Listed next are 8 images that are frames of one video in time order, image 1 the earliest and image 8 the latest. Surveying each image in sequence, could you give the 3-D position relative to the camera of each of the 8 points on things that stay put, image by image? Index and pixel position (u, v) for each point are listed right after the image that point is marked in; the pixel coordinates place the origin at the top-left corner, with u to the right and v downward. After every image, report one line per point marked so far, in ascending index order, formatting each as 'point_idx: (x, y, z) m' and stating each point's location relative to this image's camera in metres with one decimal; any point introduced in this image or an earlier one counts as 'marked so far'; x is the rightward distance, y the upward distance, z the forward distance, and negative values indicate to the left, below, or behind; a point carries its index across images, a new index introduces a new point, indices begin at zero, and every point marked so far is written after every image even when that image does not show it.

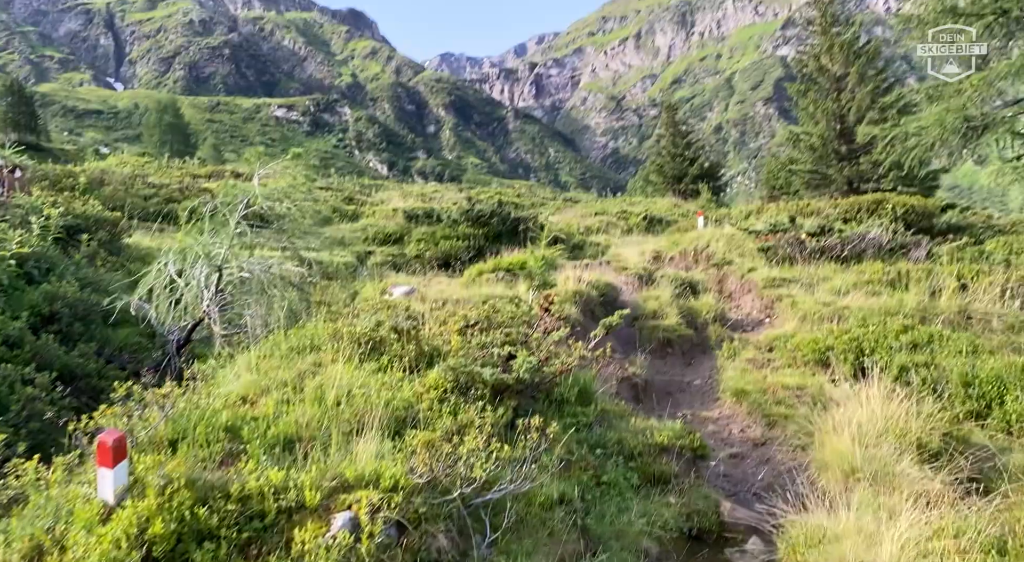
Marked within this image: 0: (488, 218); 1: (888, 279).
0: (-0.5, +1.4, +15.6) m
1: (+4.4, 0.0, +8.6) m
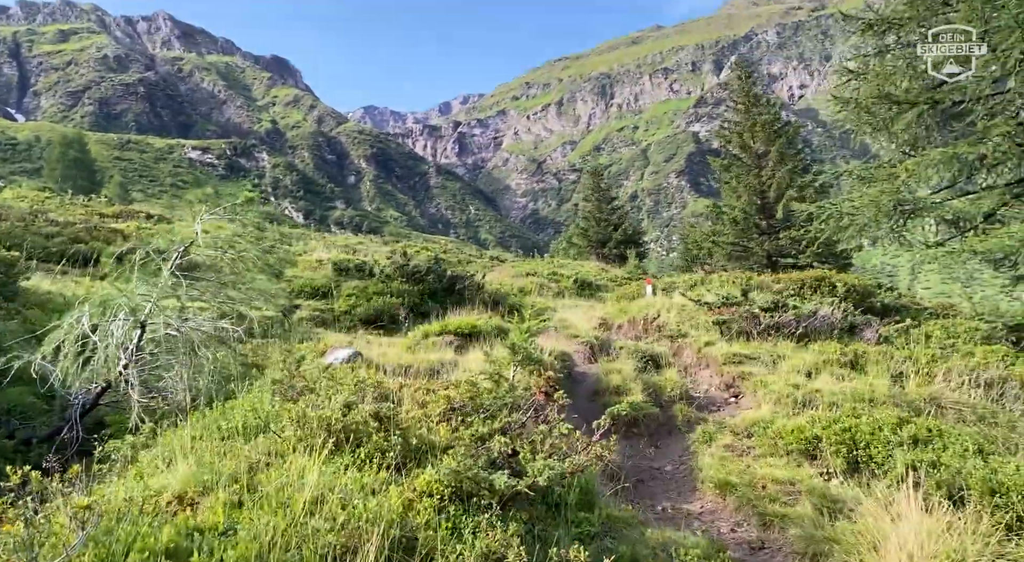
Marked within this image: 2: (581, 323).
0: (-1.8, +0.2, +15.0) m
1: (+3.8, -0.9, +8.5) m
2: (+1.0, -0.6, +10.7) m
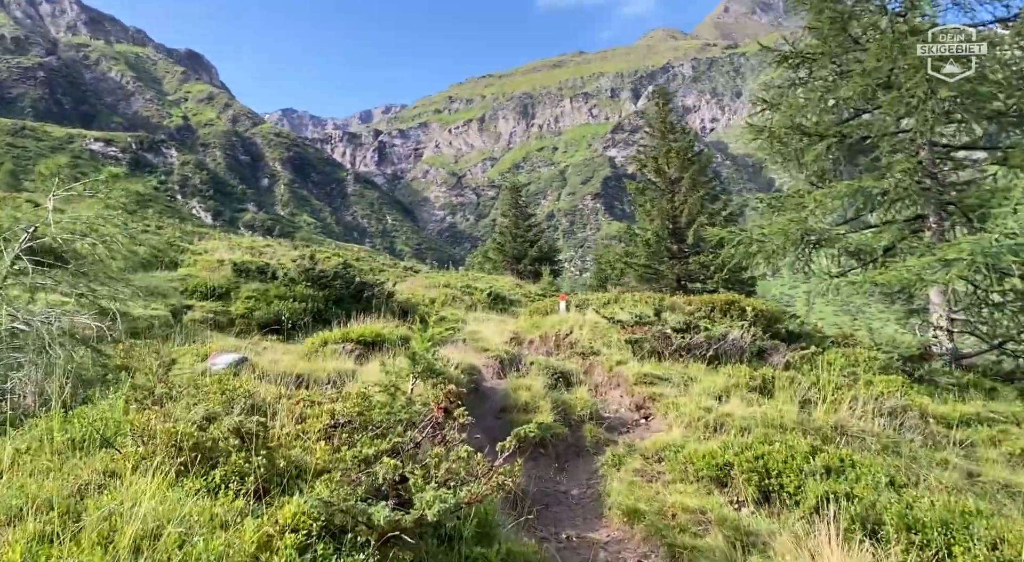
0: (-3.5, 0.0, +14.2) m
1: (+2.8, -1.2, +8.4) m
2: (-0.3, -0.8, +10.3) m
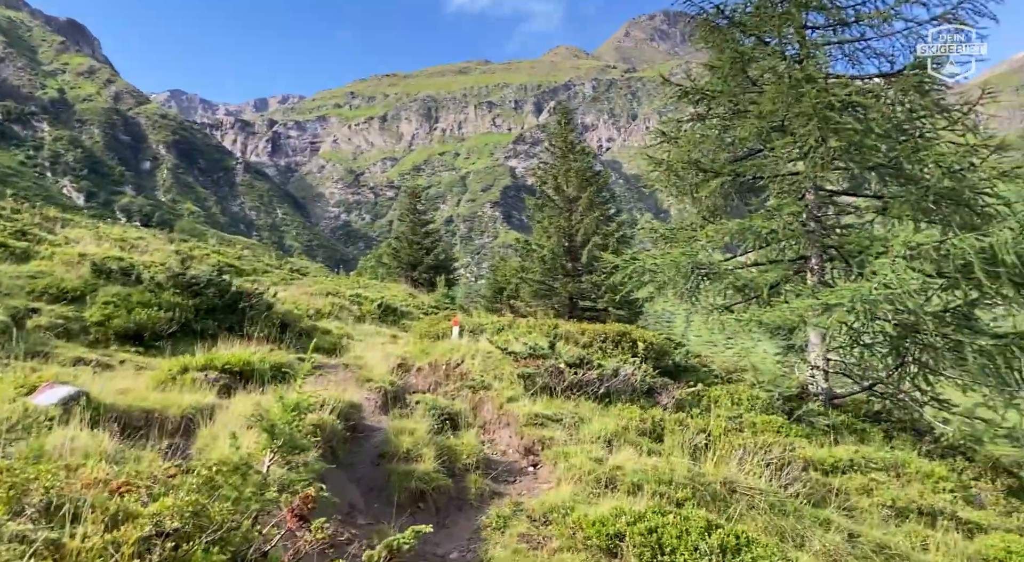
0: (-5.5, -0.1, +13.1) m
1: (+1.5, -1.7, +8.2) m
2: (-1.8, -1.1, +9.6) m
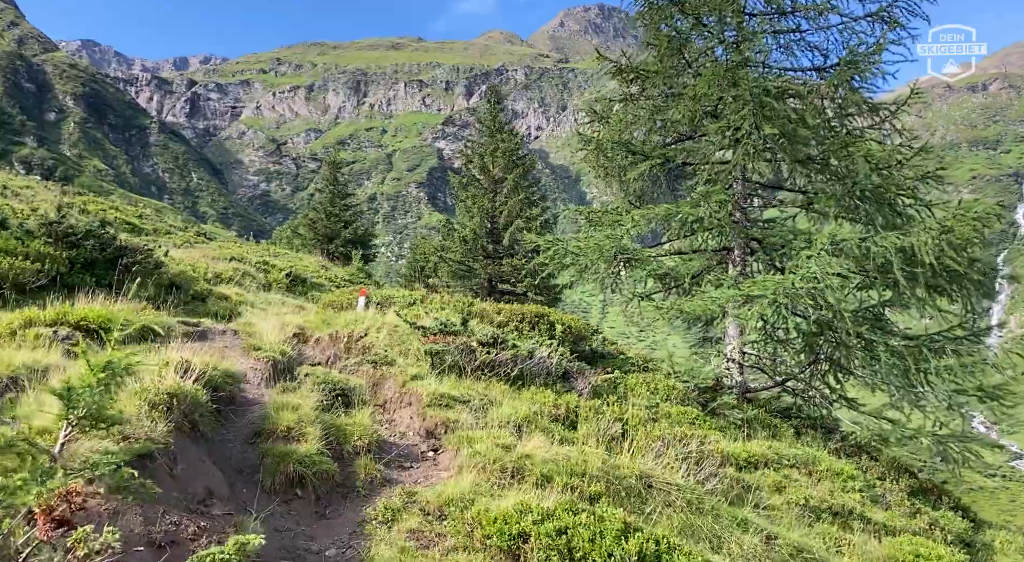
0: (-6.8, +0.7, +11.7) m
1: (+0.5, -1.4, +7.6) m
2: (-2.8, -0.6, +8.7) m
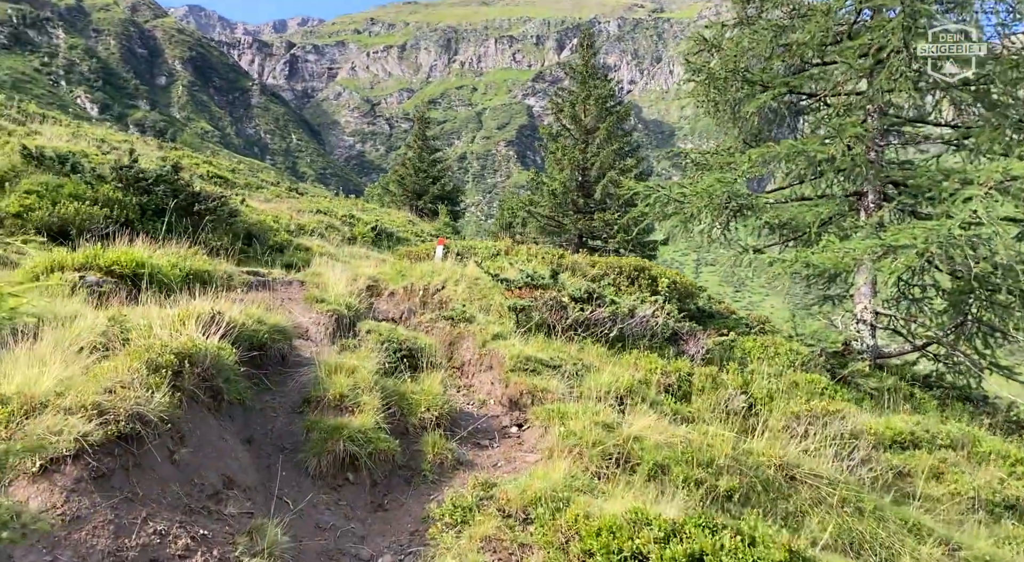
0: (-5.4, +1.5, +11.1) m
1: (+1.4, -0.9, +6.4) m
2: (-1.8, 0.0, +7.7) m
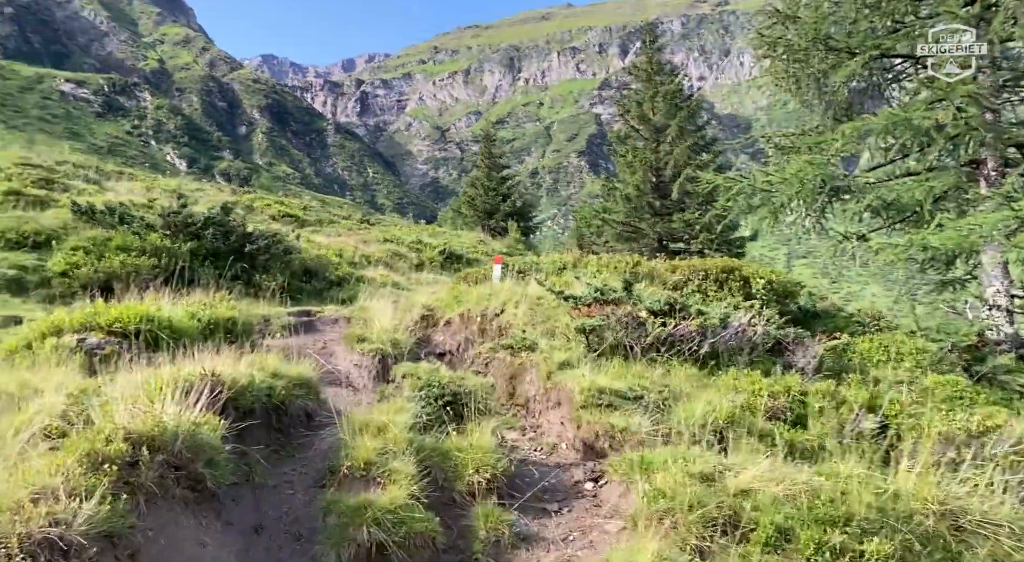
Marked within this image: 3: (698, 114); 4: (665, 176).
0: (-4.5, +0.8, +10.8) m
1: (+1.9, -0.9, +5.2) m
2: (-1.2, -0.3, +6.9) m
3: (+5.0, +4.7, +20.0) m
4: (+3.9, +2.8, +18.9) m
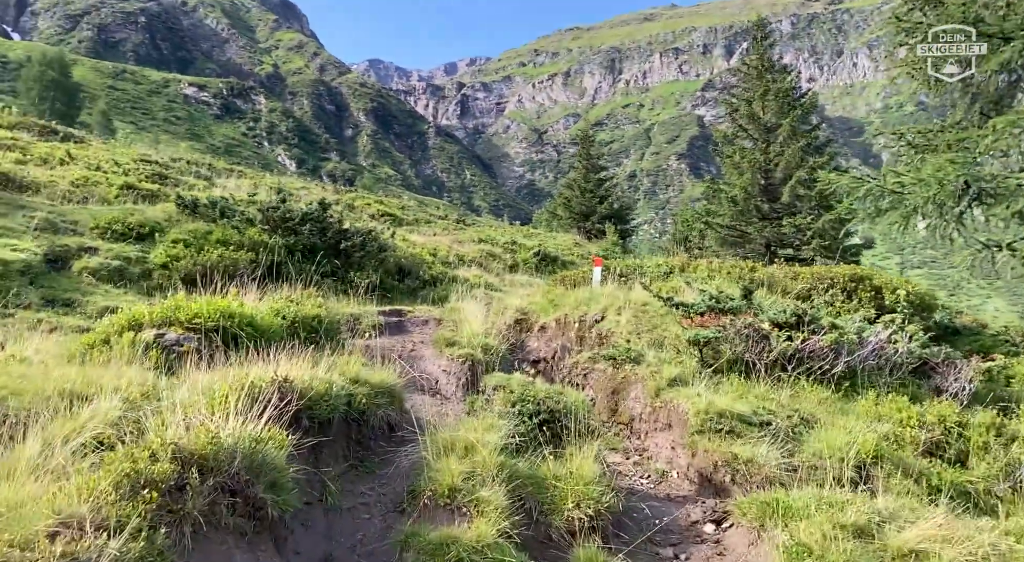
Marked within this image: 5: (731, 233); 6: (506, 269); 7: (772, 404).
0: (-3.1, +0.8, +10.7) m
1: (+2.5, -1.0, +4.4) m
2: (-0.3, -0.3, +6.5) m
3: (+7.6, +4.5, +18.7) m
4: (+6.3, +2.6, +17.7) m
5: (+5.4, +1.2, +17.9) m
6: (-0.2, +0.3, +15.9) m
7: (+1.7, -0.8, +4.8) m
